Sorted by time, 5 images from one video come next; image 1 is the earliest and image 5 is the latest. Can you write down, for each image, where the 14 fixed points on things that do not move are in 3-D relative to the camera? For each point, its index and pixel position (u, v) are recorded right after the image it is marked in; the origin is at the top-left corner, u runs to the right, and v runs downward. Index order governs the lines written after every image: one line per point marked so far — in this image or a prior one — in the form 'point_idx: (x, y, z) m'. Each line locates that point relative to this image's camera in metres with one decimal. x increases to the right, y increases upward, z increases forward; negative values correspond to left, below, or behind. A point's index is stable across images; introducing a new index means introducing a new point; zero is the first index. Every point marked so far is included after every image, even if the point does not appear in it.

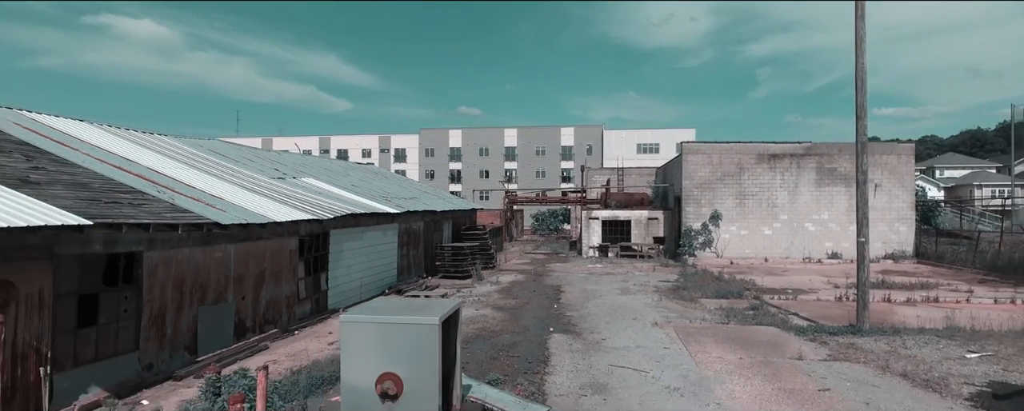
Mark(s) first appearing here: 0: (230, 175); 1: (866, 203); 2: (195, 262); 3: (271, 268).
0: (-7.1, +0.8, +14.0) m
1: (+7.2, 0.0, +11.3) m
2: (-5.2, -0.9, +9.2) m
3: (-4.9, -1.2, +11.2) m
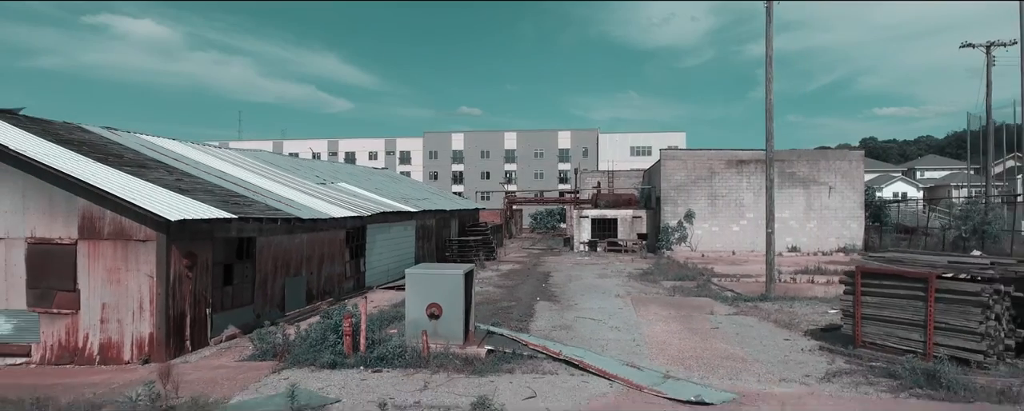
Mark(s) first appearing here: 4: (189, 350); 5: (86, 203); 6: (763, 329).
0: (-7.2, +0.8, +17.8) m
1: (+7.1, 0.0, +15.1) m
2: (-5.3, -0.9, +13.0) m
3: (-4.9, -1.3, +15.0) m
4: (-5.8, -2.6, +10.0) m
5: (-7.4, 0.0, +9.7) m
6: (+5.1, -2.5, +11.1) m
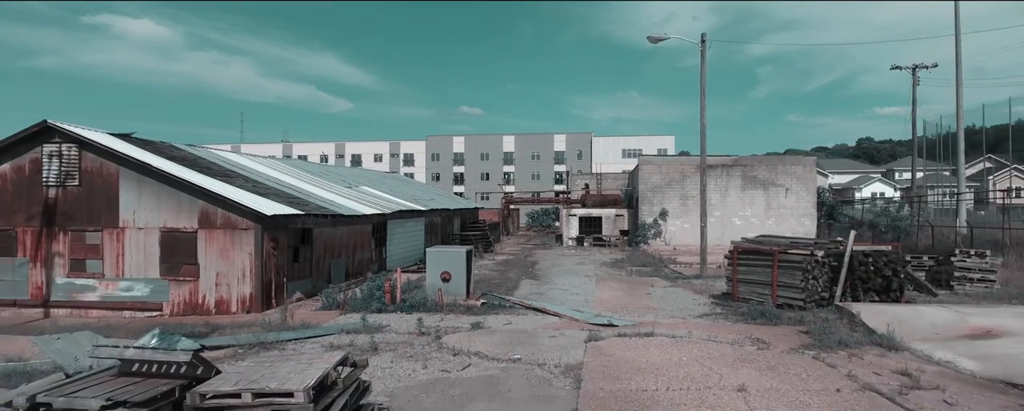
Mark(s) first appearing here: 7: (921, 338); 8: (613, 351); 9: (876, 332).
0: (-7.5, +0.8, +22.1) m
1: (+6.7, +0.1, +19.3) m
2: (-5.6, -0.9, +17.2) m
3: (-5.3, -1.2, +19.3) m
4: (-6.1, -2.6, +14.3) m
5: (-7.7, 0.0, +14.0) m
6: (+4.7, -2.4, +15.4) m
7: (+6.5, -2.0, +8.7) m
8: (+1.6, -2.2, +8.5) m
9: (+6.0, -2.1, +9.1) m
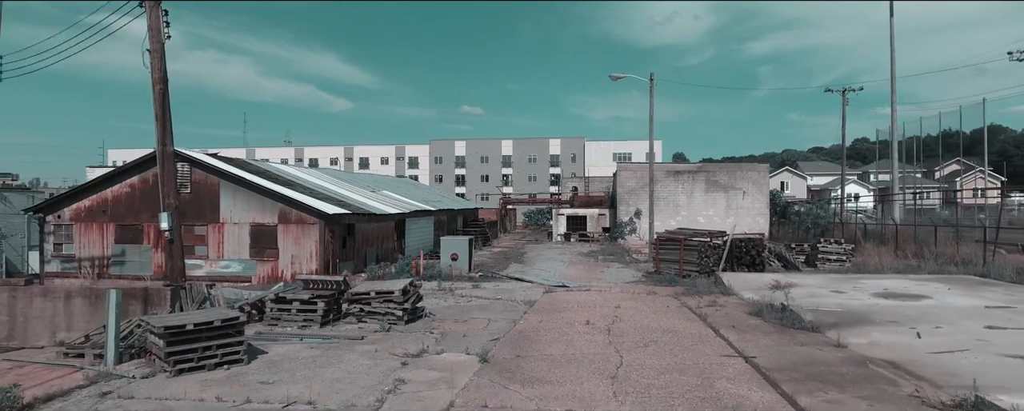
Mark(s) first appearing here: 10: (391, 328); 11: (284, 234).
0: (-7.8, +0.7, +27.8) m
1: (+6.4, 0.0, +25.0) m
2: (-6.0, -1.0, +22.9) m
3: (-5.6, -1.3, +25.0) m
4: (-6.5, -2.6, +20.0) m
5: (-8.1, 0.0, +19.7) m
6: (+4.4, -2.5, +21.1) m
7: (+6.1, -2.1, +14.4) m
8: (+1.2, -2.3, +14.2) m
9: (+5.6, -2.1, +14.8) m
10: (-2.1, -2.1, +9.9) m
11: (-8.1, -1.0, +19.7) m
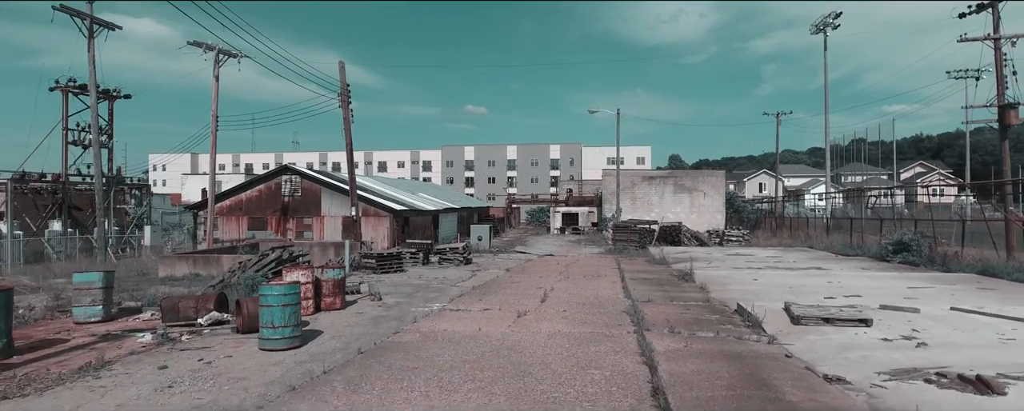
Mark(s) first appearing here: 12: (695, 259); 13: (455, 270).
0: (-7.5, +0.8, +37.5) m
1: (+6.7, +0.1, +34.7) m
2: (-5.7, -0.9, +32.7) m
3: (-5.3, -1.2, +34.7) m
4: (-6.2, -2.6, +29.7) m
5: (-7.8, 0.0, +29.4) m
6: (+4.7, -2.4, +30.8) m
7: (+6.4, -2.0, +24.1) m
8: (+1.4, -2.2, +23.9) m
9: (+5.9, -2.0, +24.5) m
10: (-1.9, -2.1, +19.6) m
11: (-7.7, -1.0, +29.5) m
12: (+6.4, -1.9, +19.5) m
13: (-1.8, -2.1, +17.6) m
